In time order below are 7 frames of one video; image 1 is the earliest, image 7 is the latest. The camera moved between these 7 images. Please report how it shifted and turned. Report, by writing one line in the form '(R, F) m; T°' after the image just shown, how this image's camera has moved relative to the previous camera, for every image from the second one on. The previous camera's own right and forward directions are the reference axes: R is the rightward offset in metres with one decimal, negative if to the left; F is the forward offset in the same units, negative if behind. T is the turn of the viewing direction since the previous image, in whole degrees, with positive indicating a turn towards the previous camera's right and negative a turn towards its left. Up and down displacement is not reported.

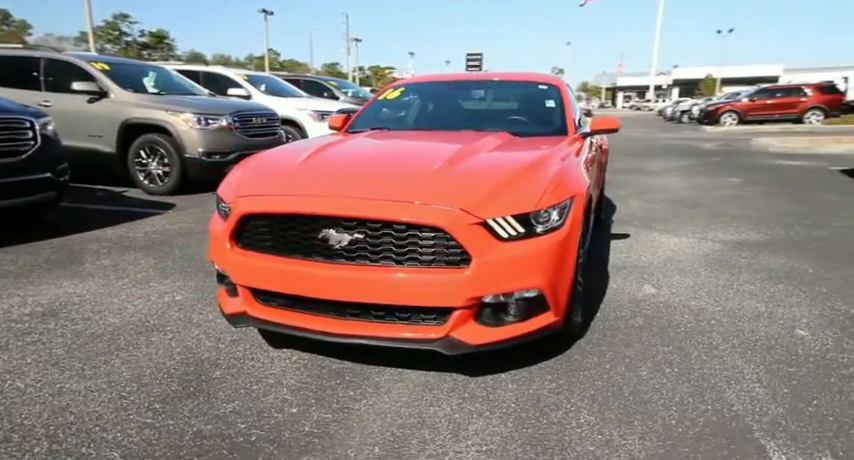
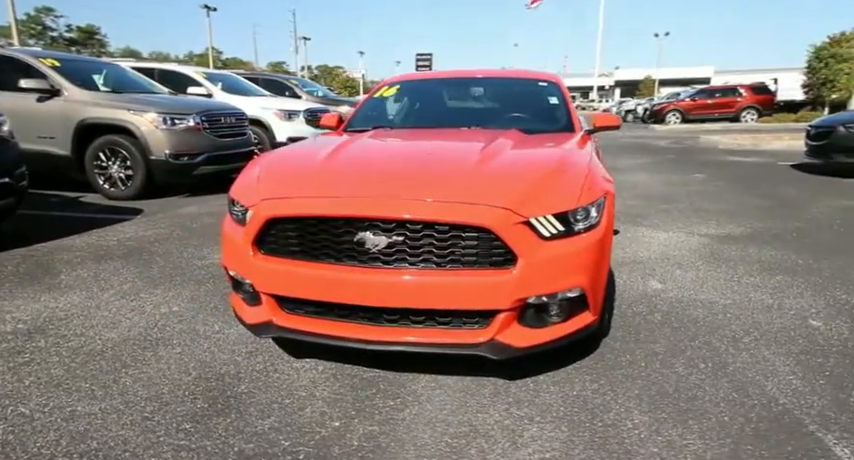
(-0.3, +0.1) m; +4°
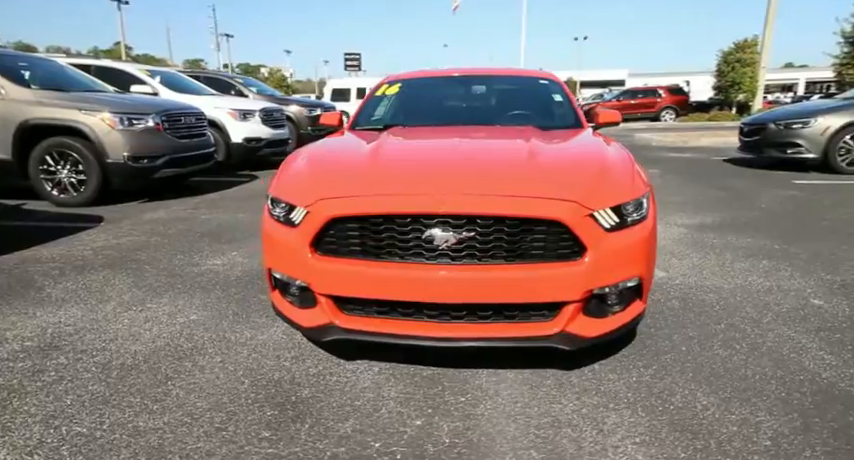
(-0.4, 0.0) m; +5°
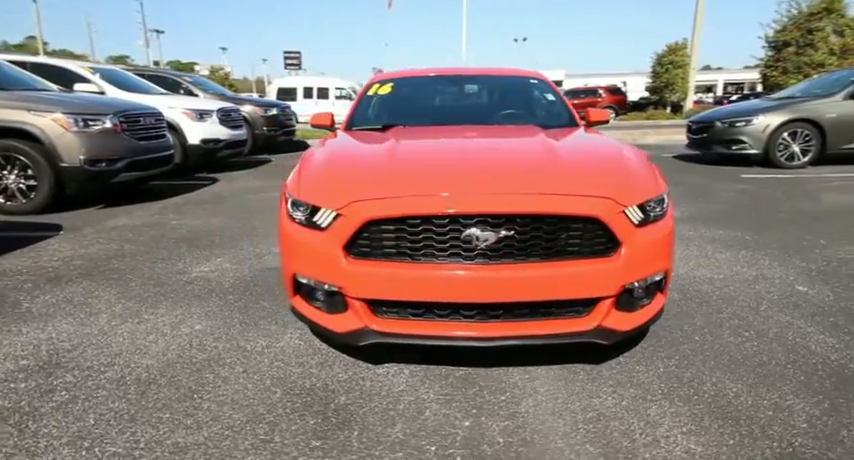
(-0.3, 0.0) m; +5°
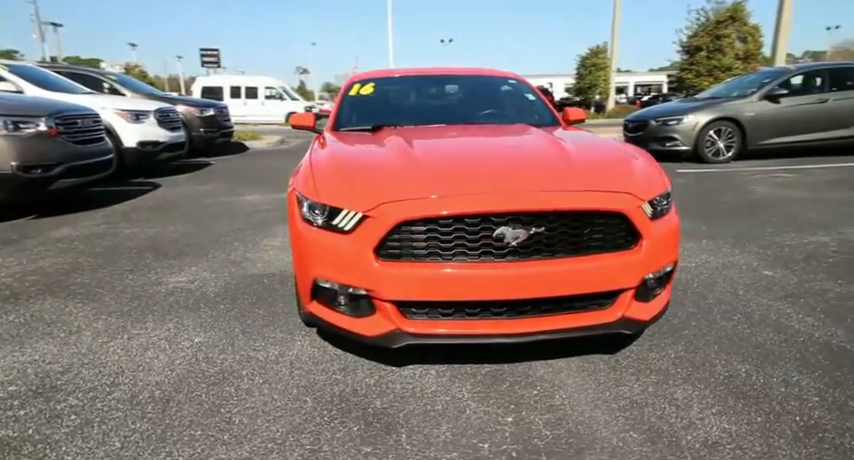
(-0.3, 0.0) m; +6°
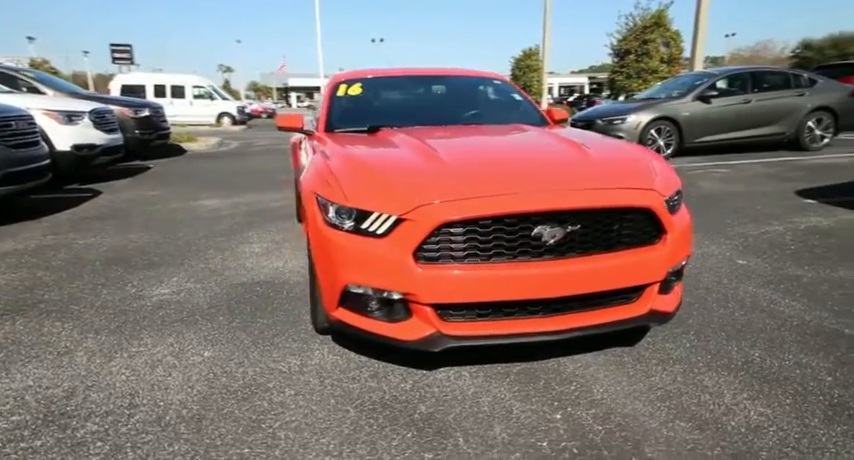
(-0.3, 0.0) m; +6°
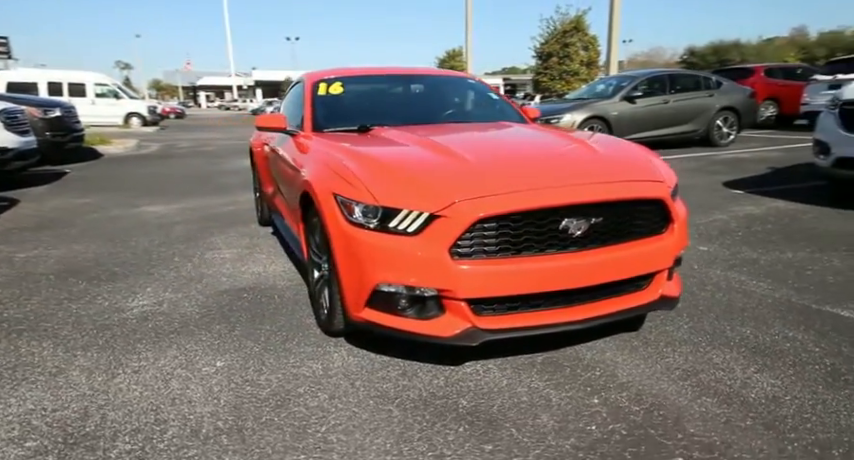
(-0.4, 0.0) m; +7°
